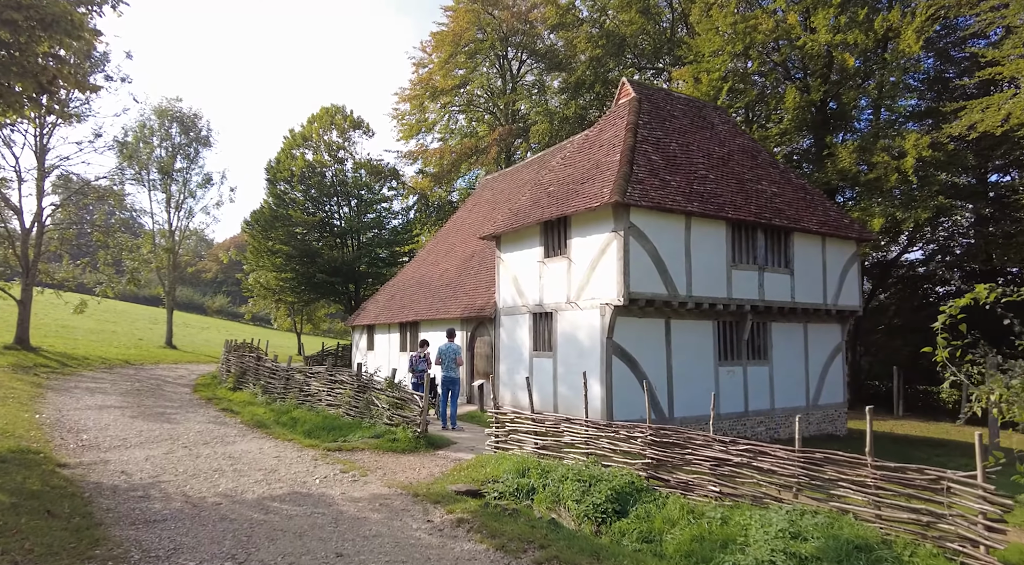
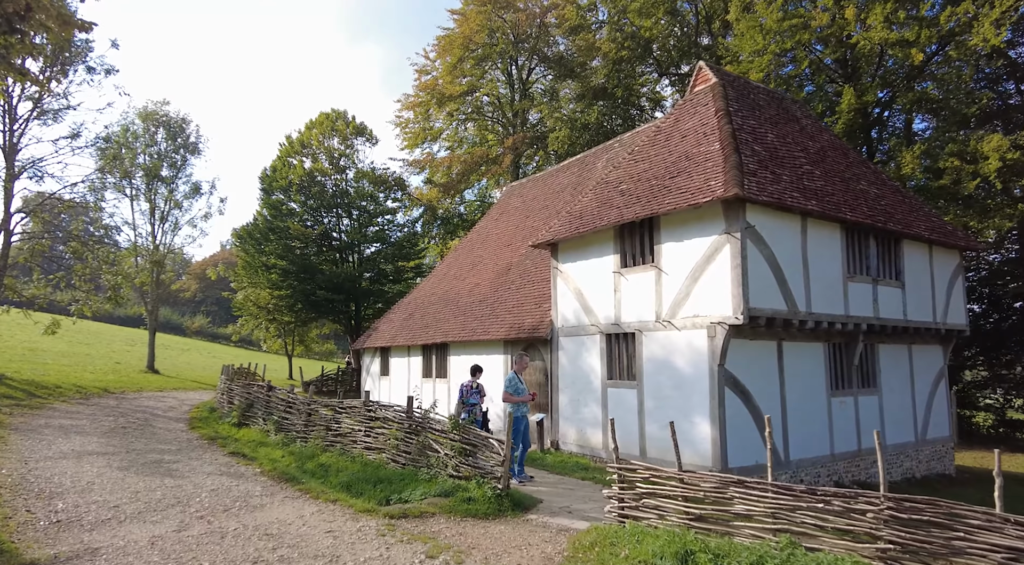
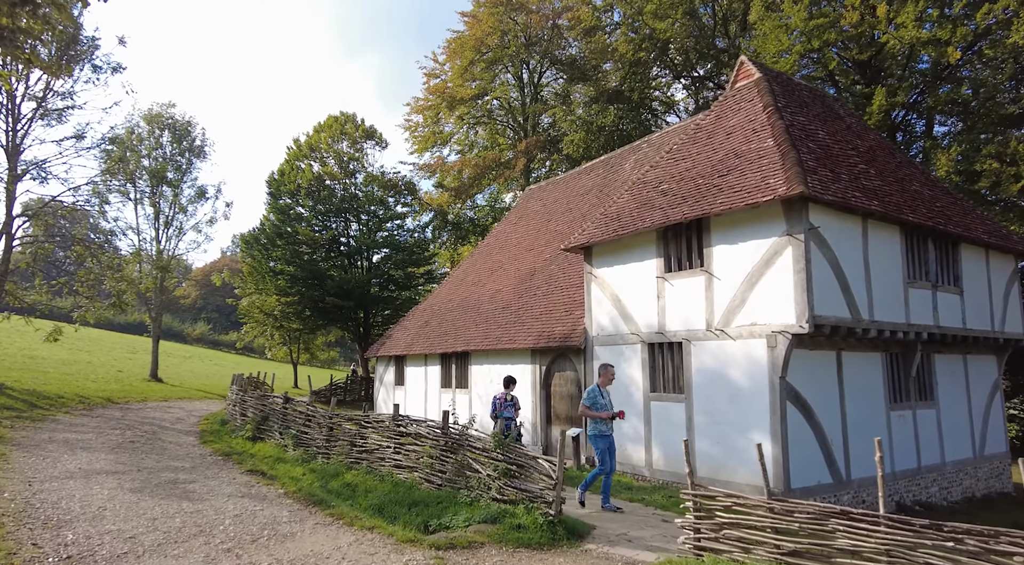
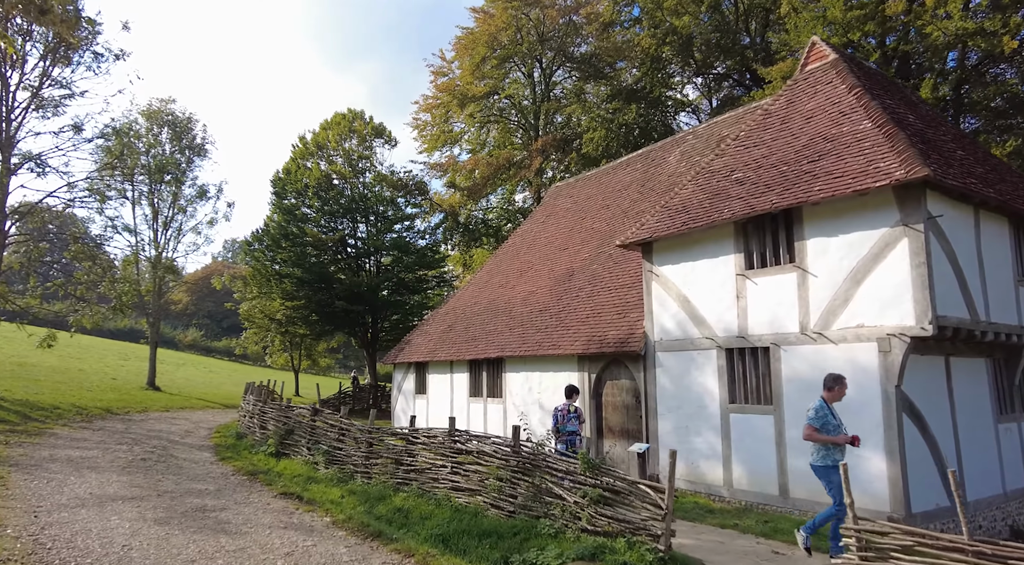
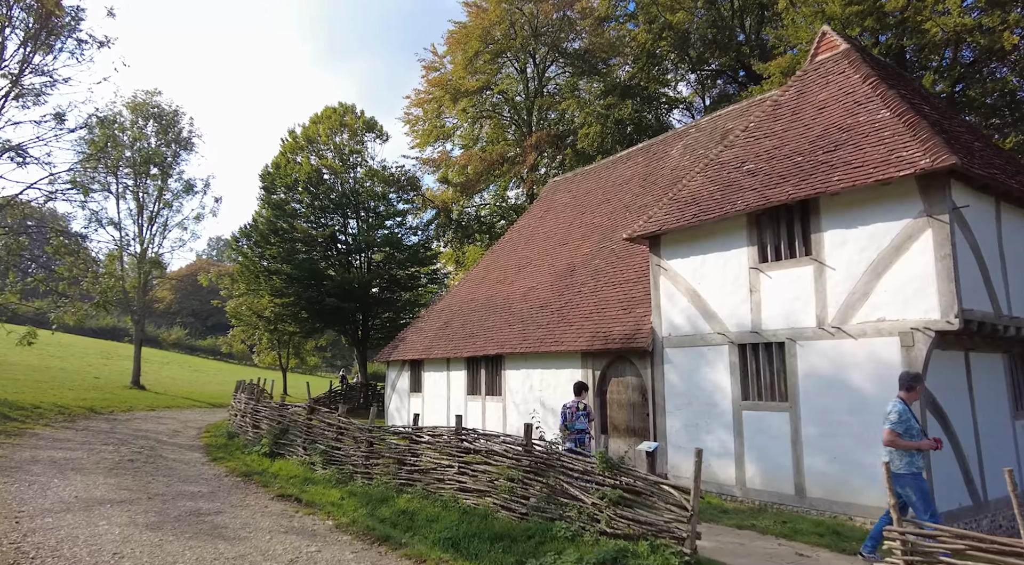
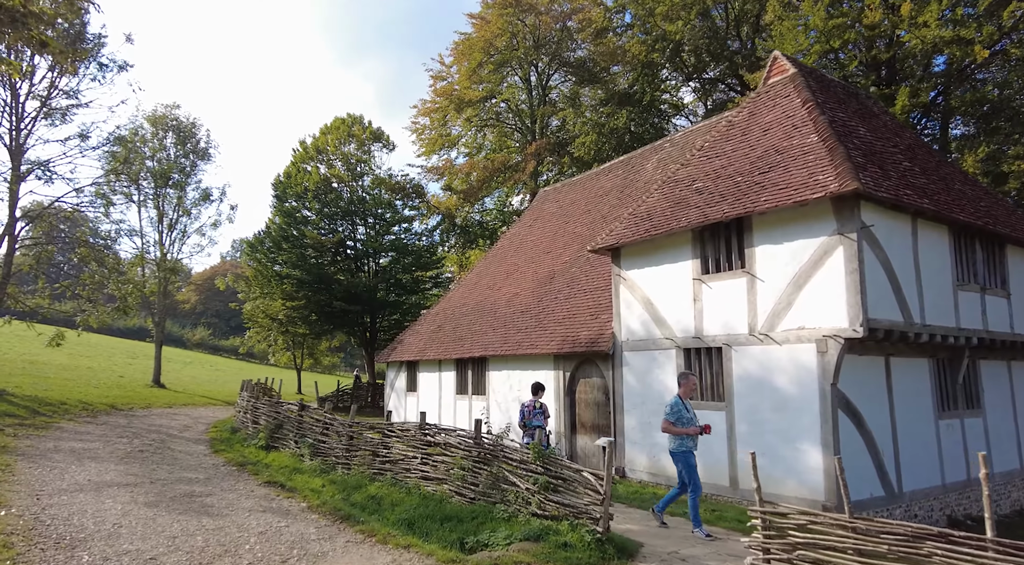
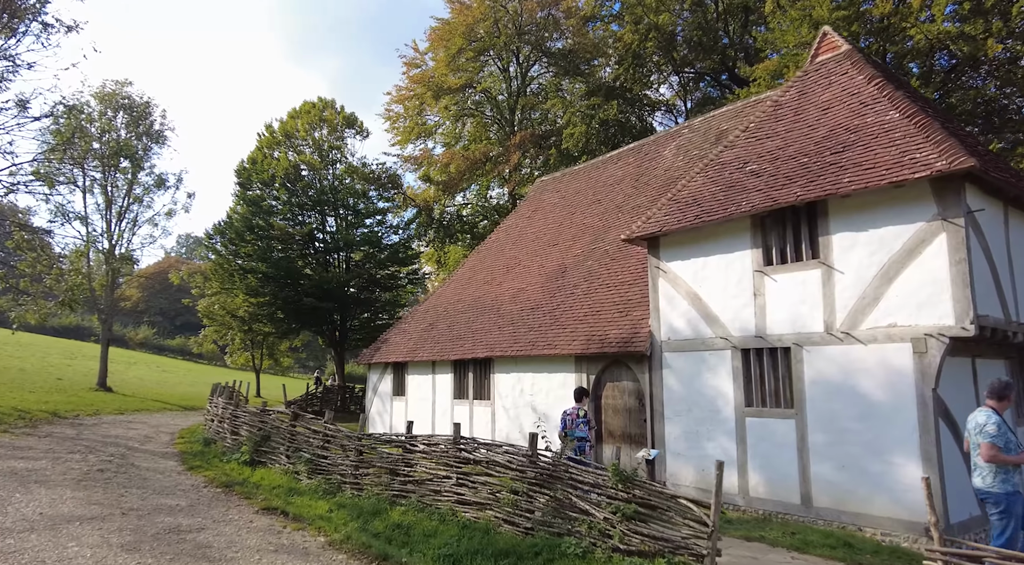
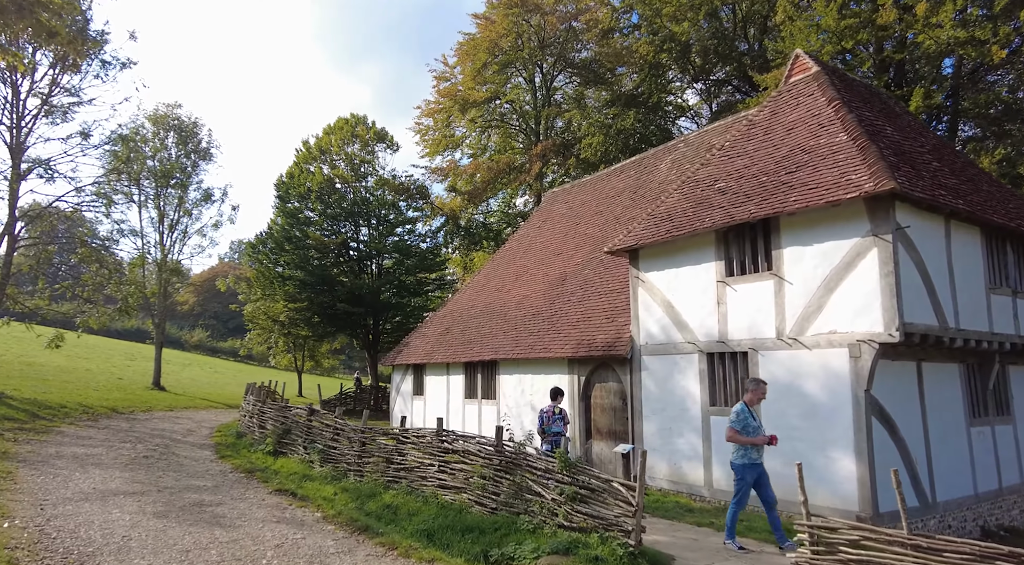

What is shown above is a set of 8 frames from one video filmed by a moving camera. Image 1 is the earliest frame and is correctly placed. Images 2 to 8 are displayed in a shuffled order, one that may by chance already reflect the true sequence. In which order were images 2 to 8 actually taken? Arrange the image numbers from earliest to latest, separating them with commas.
2, 3, 6, 8, 4, 5, 7
